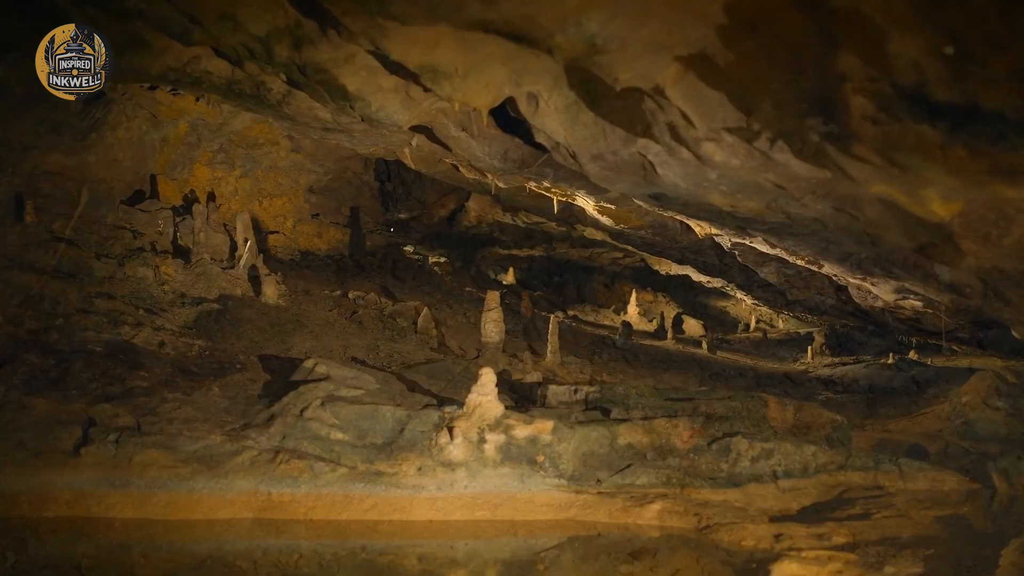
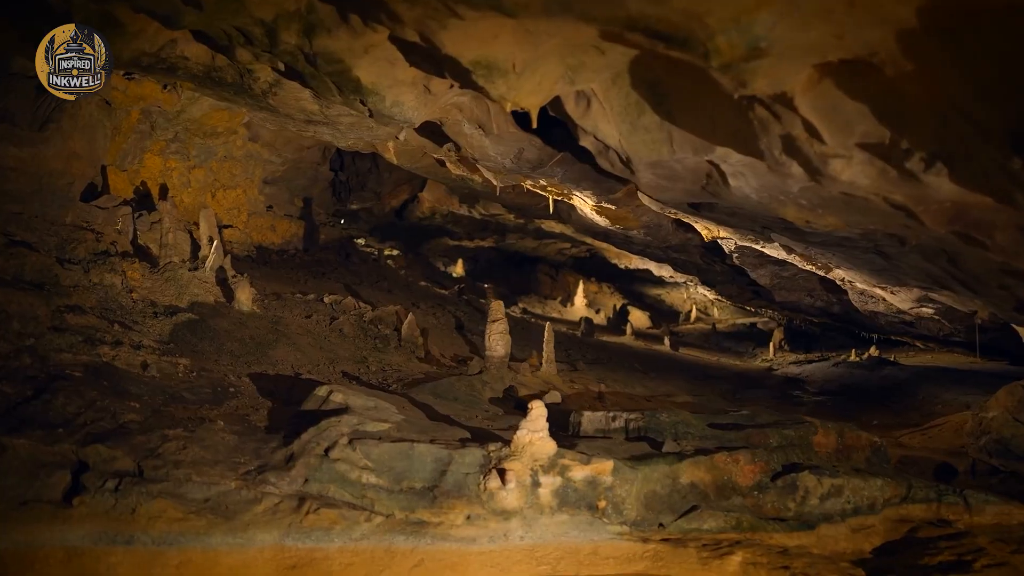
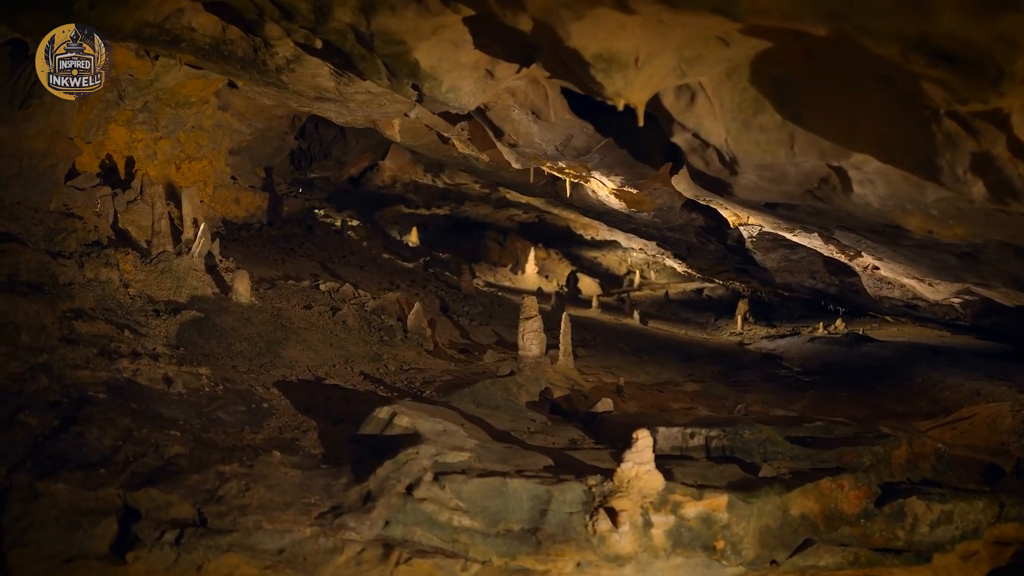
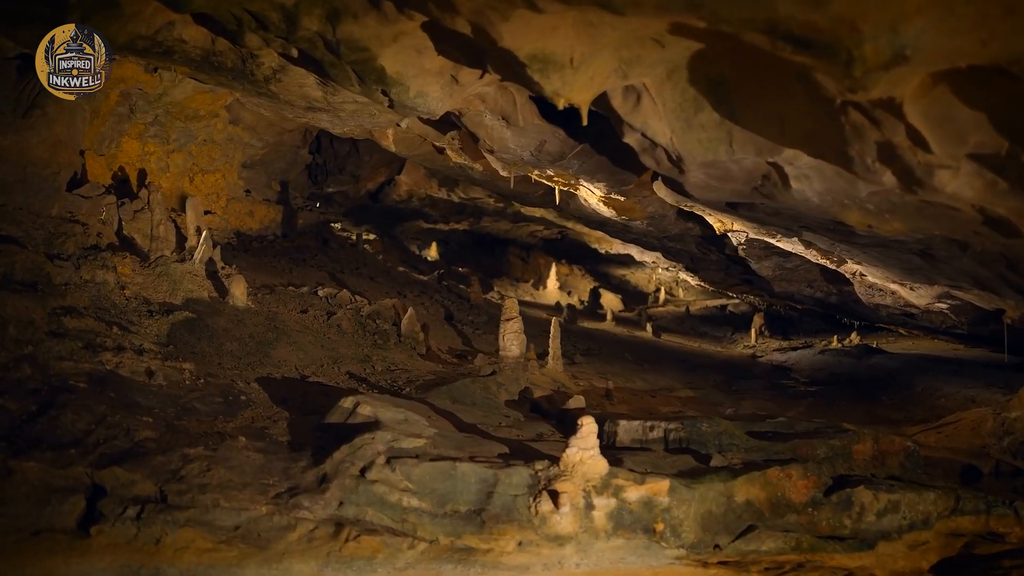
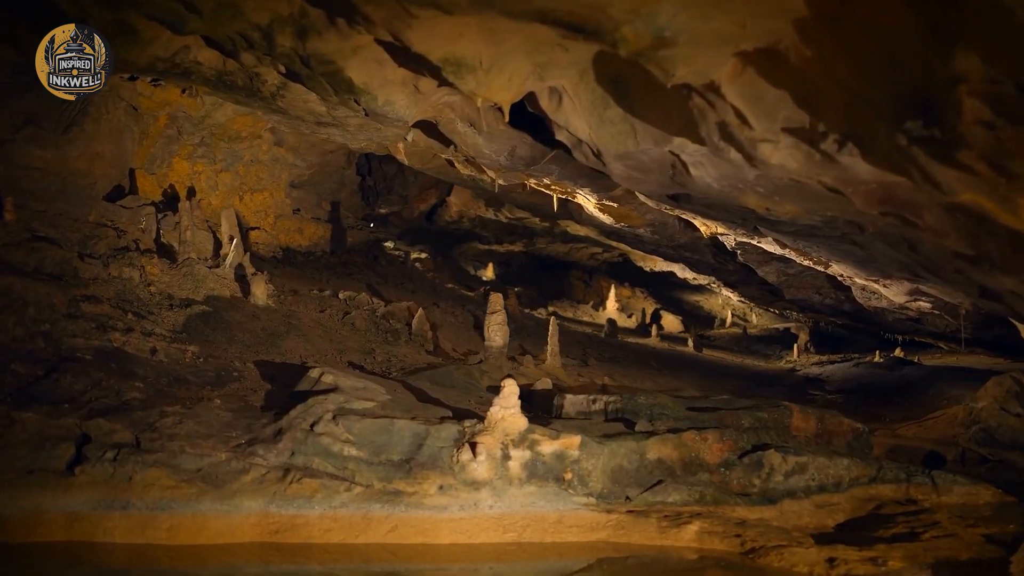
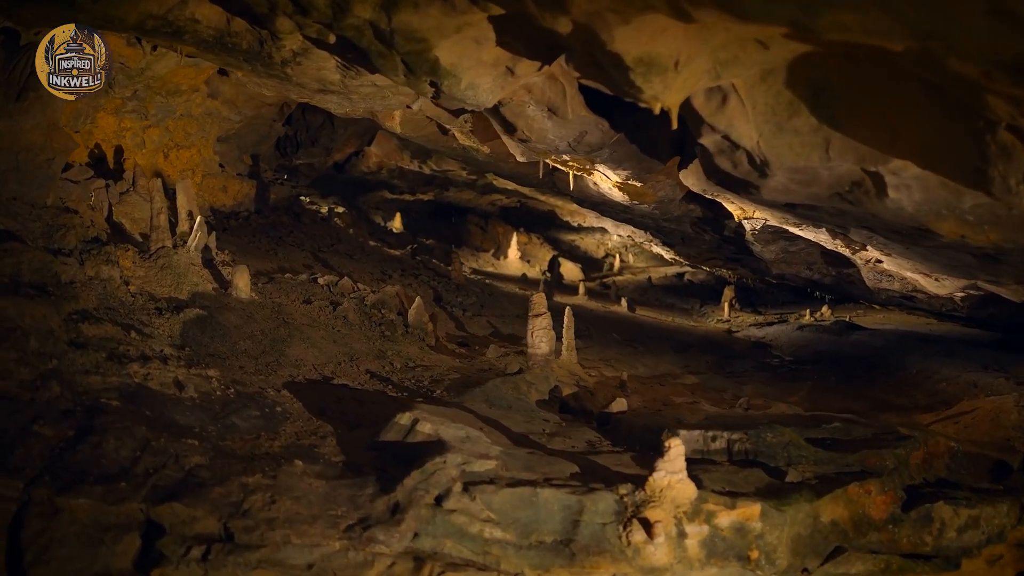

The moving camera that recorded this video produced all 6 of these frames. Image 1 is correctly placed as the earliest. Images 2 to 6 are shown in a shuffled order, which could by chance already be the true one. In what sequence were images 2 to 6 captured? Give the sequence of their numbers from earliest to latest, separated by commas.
5, 2, 4, 3, 6
